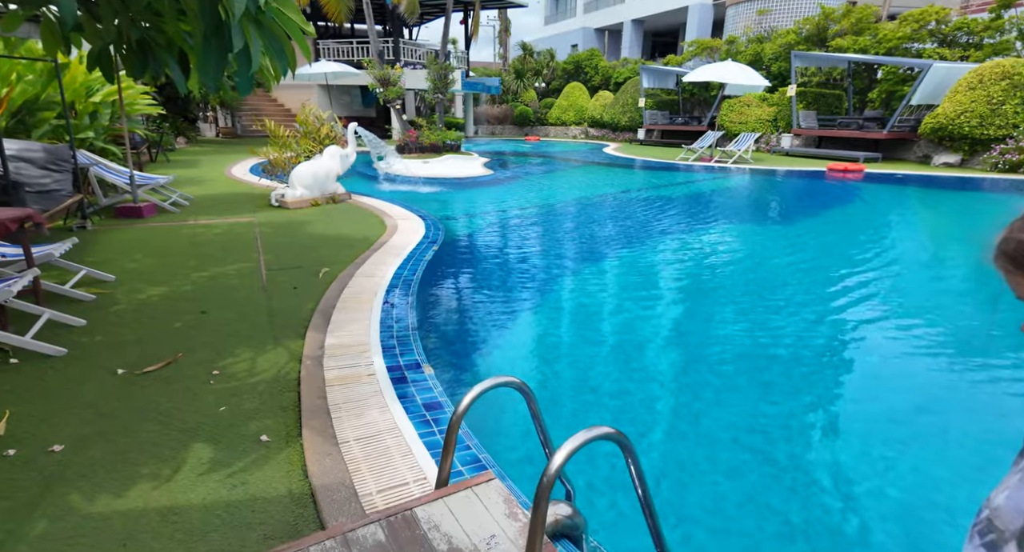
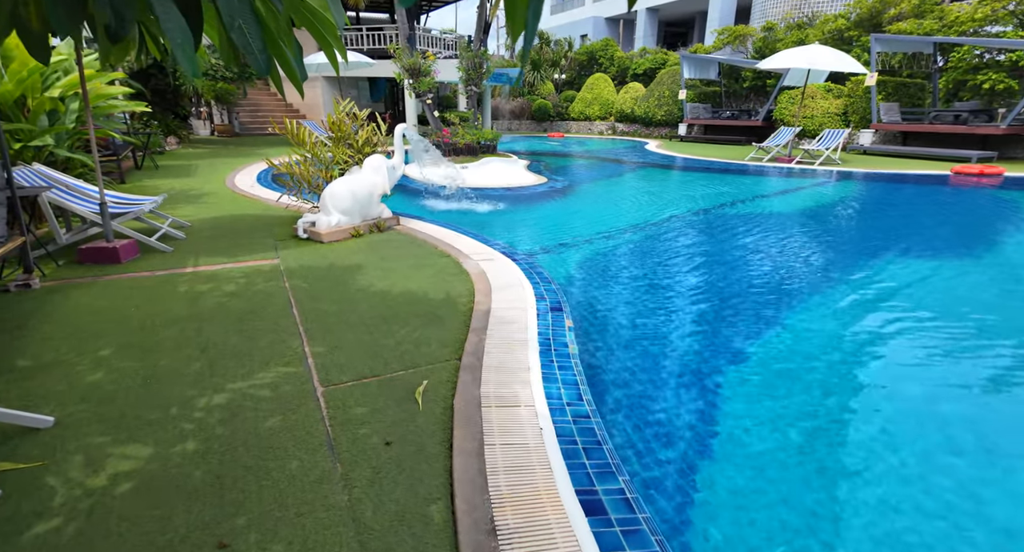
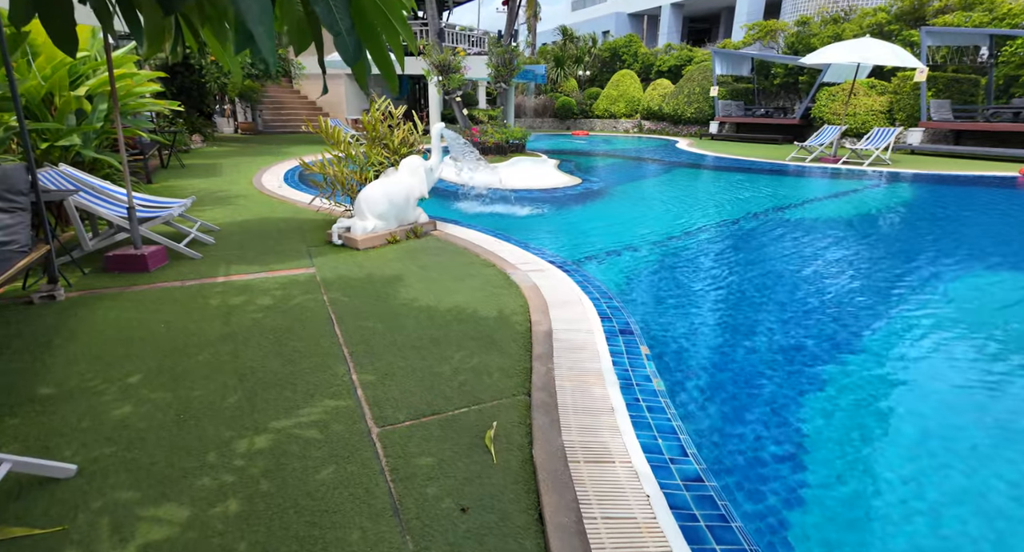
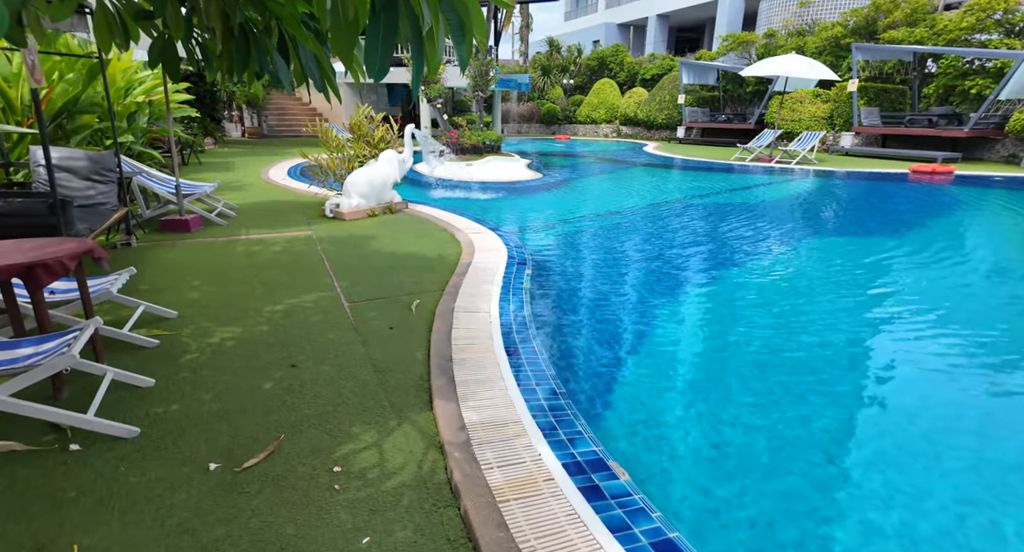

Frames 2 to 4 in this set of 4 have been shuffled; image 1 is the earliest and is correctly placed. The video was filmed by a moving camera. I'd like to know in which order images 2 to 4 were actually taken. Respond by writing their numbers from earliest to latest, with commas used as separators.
4, 2, 3
